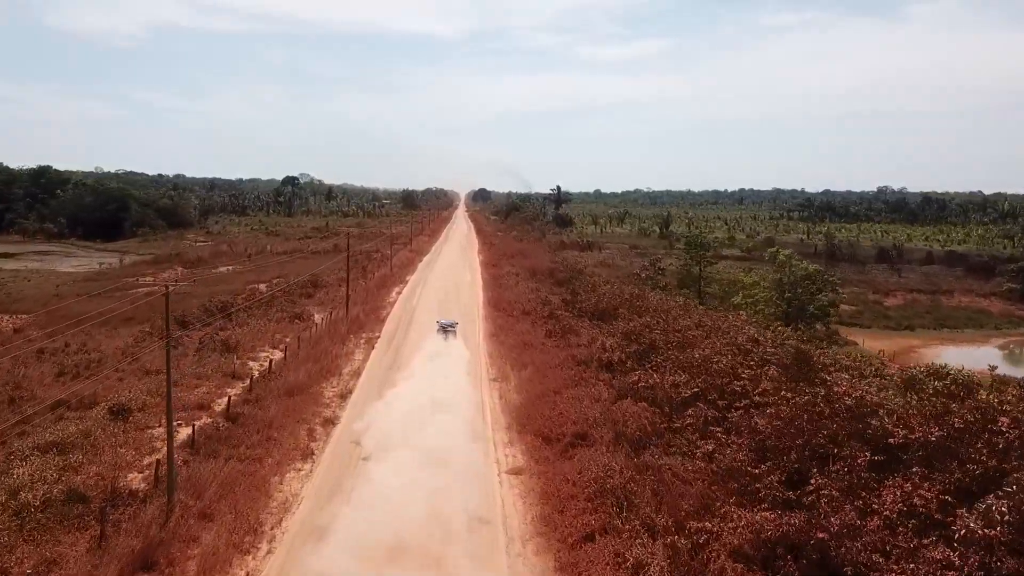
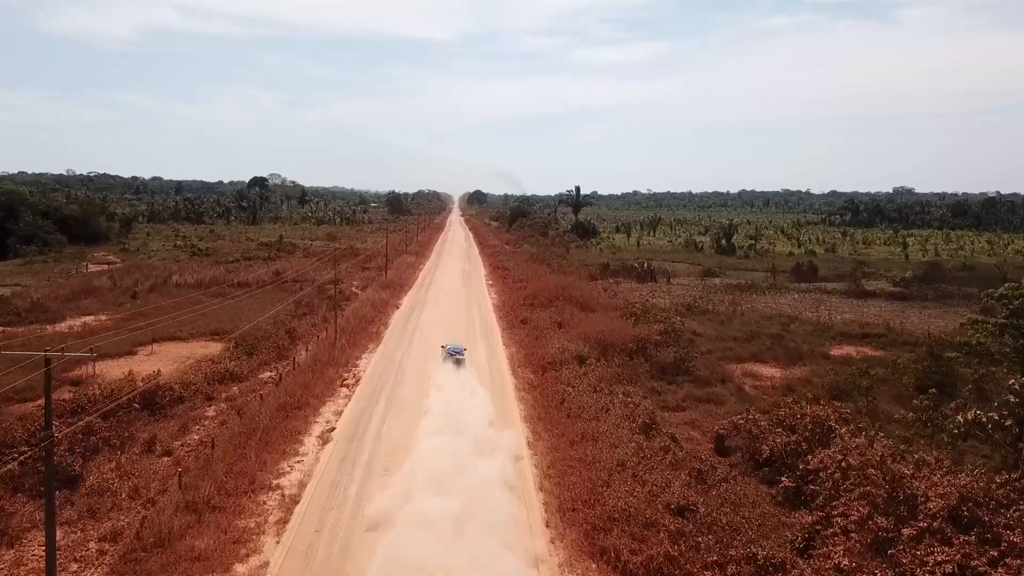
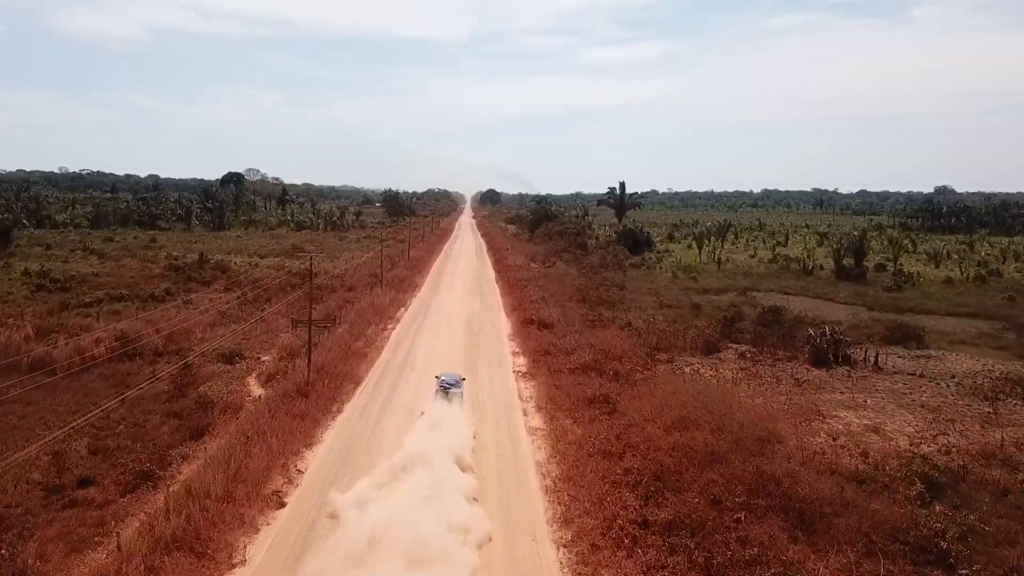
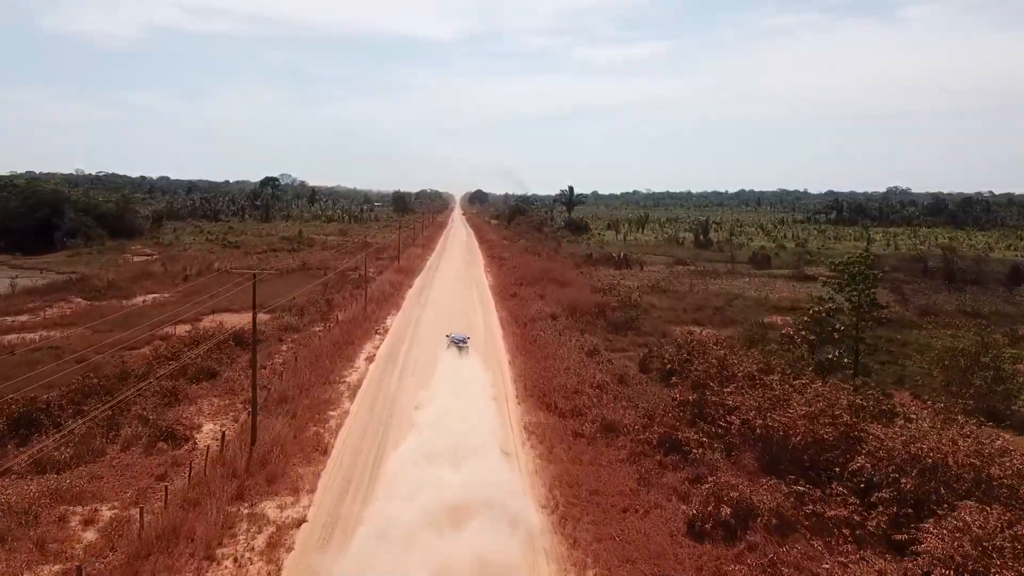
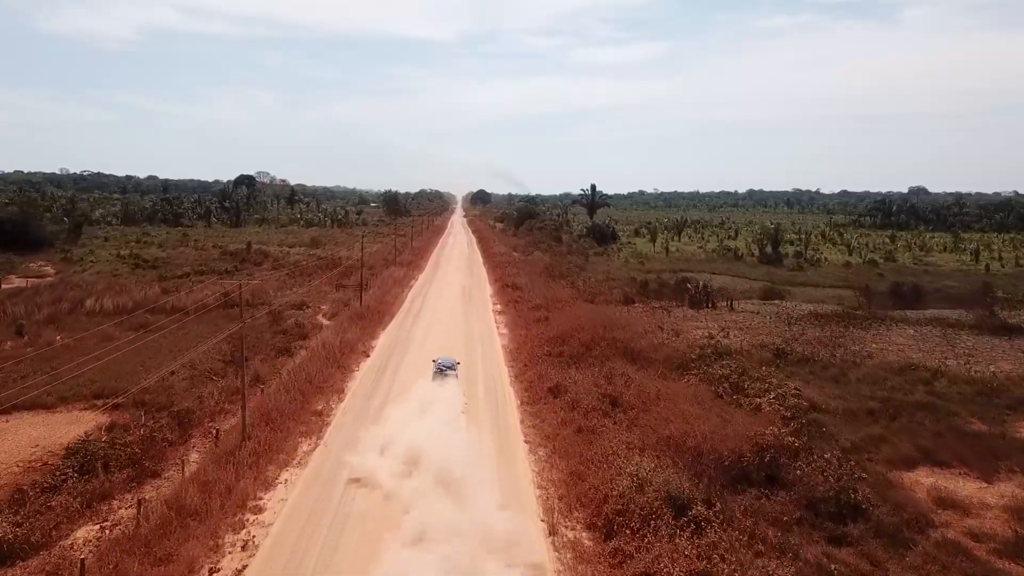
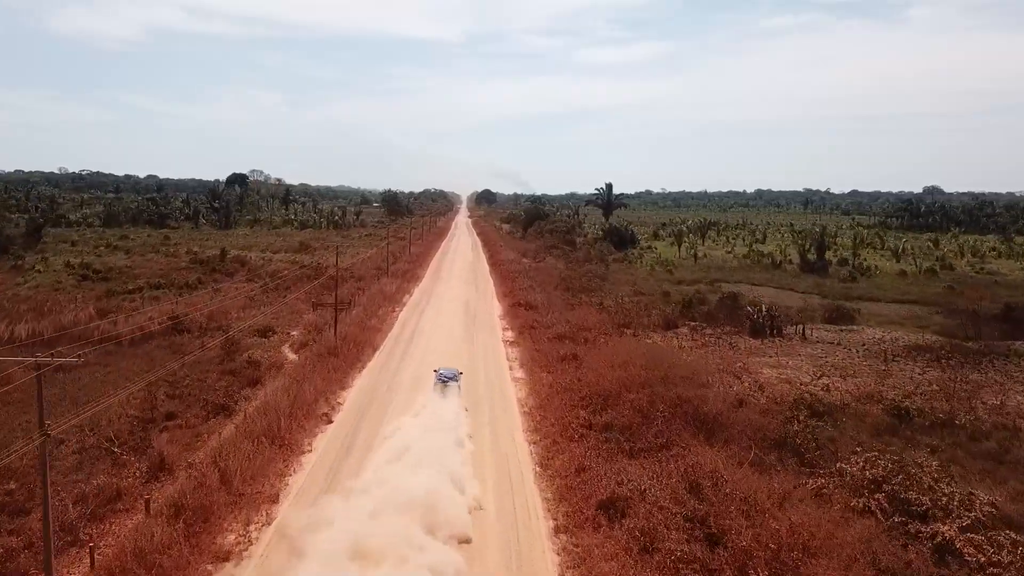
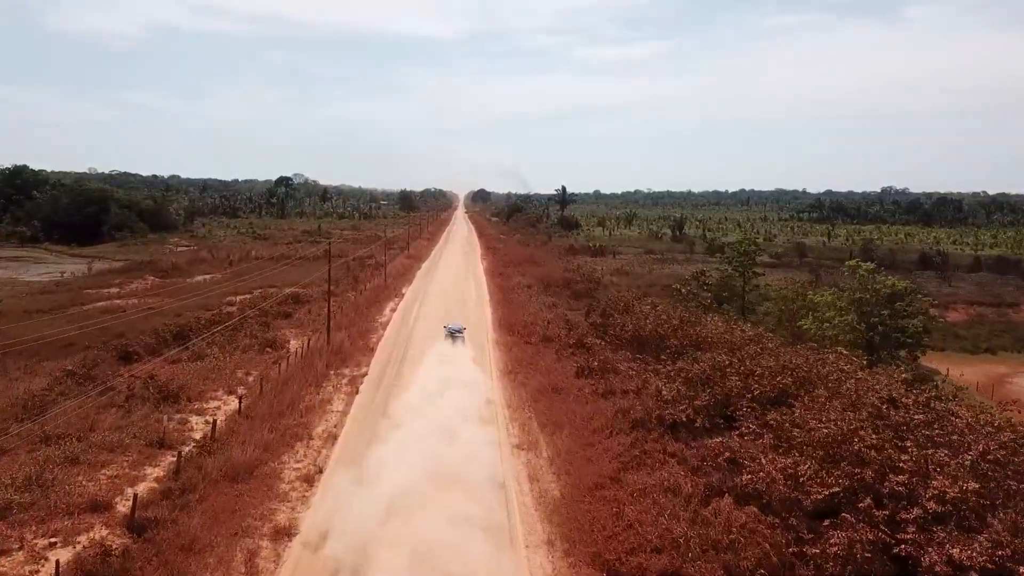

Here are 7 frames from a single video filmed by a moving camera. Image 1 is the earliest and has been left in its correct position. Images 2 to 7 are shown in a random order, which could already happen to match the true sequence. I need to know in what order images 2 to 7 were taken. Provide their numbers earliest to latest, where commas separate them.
7, 4, 2, 5, 6, 3
